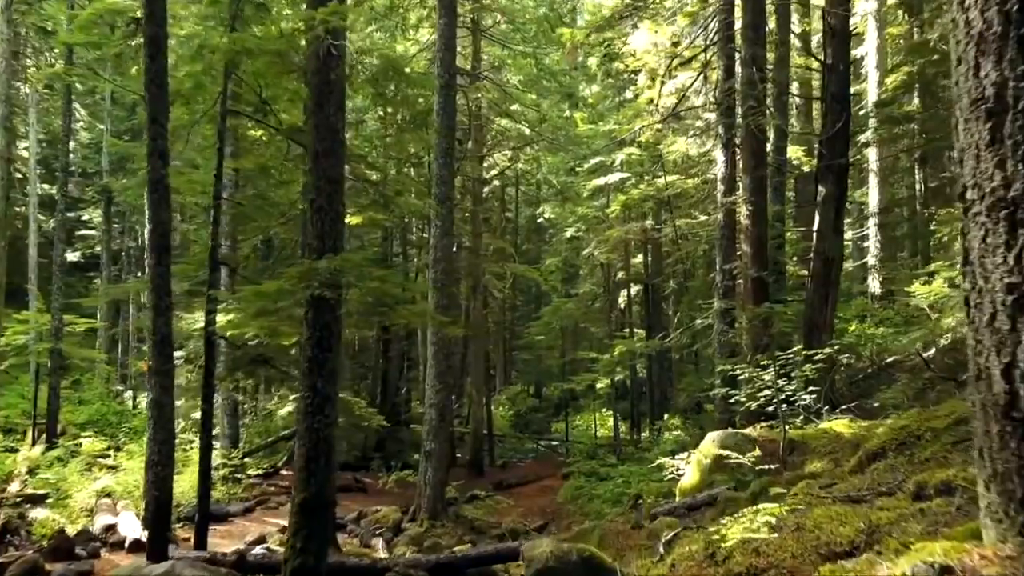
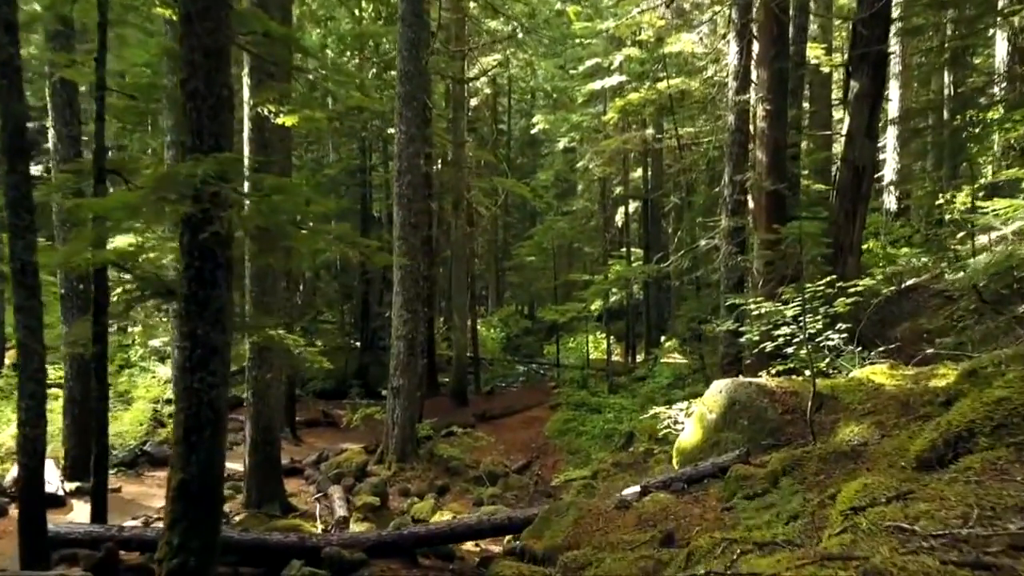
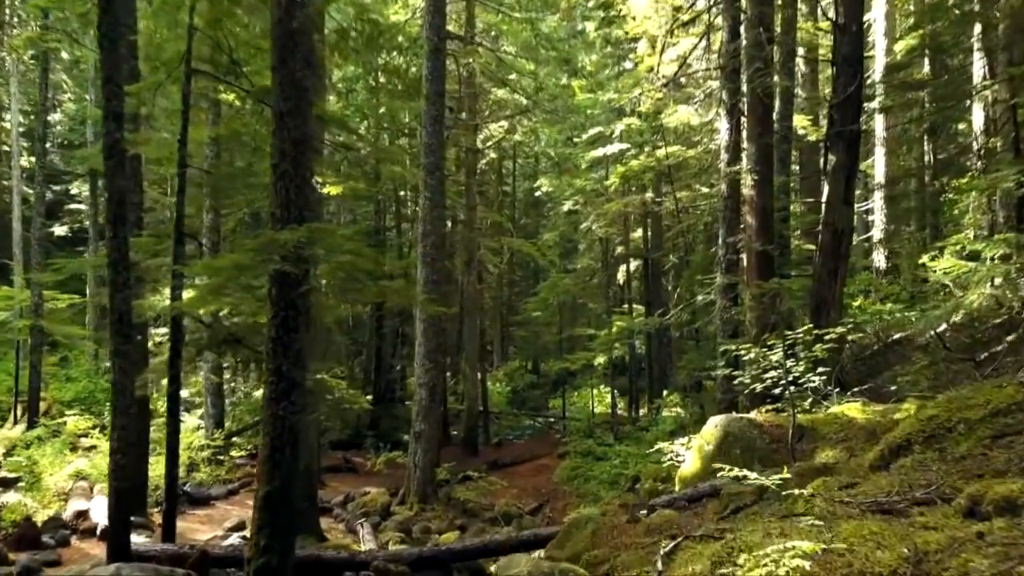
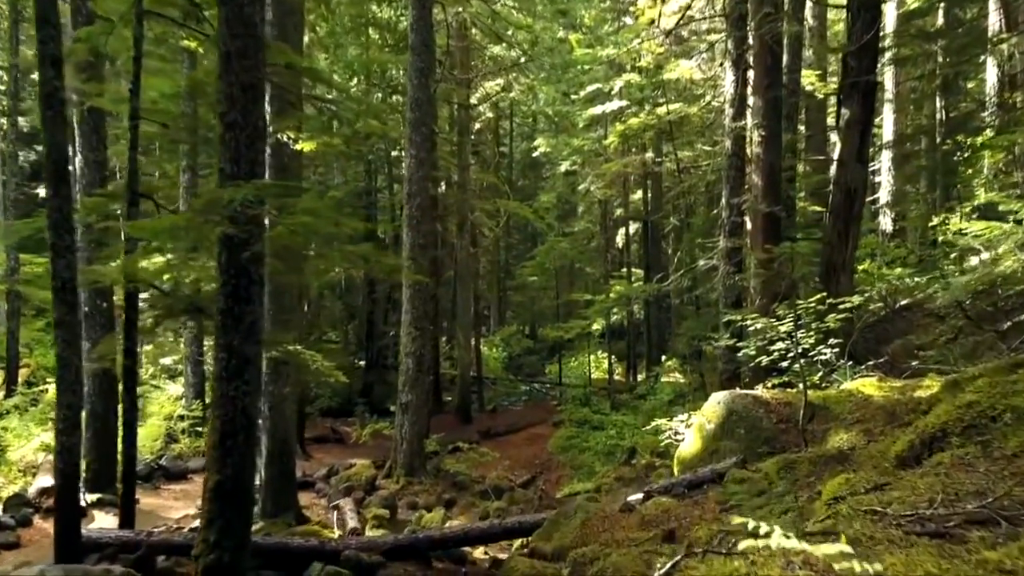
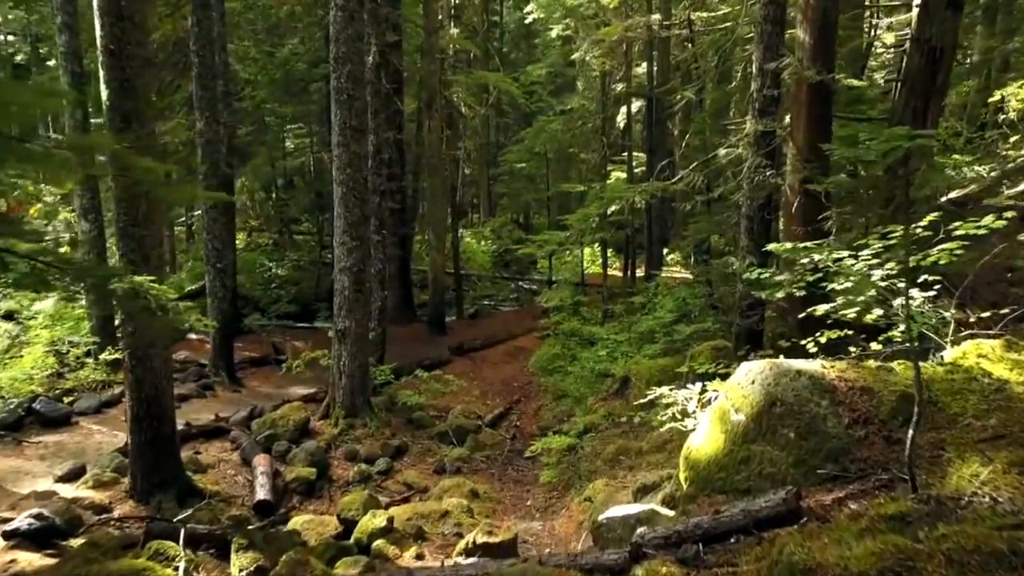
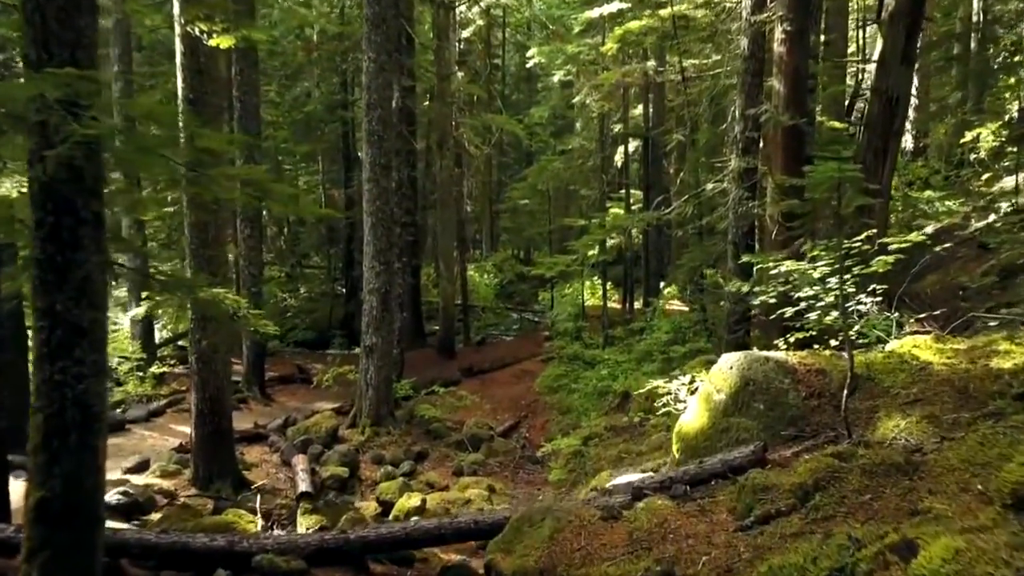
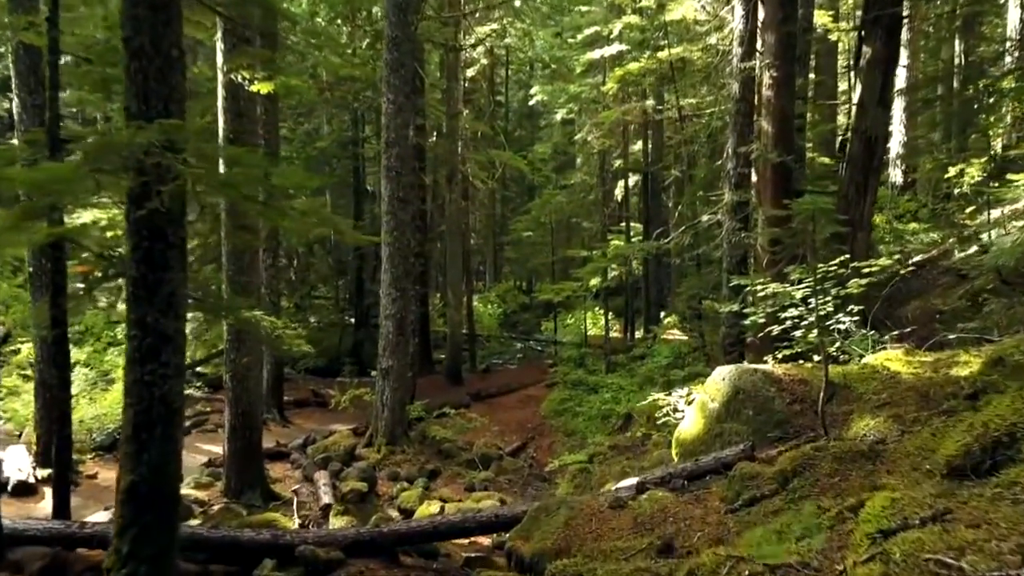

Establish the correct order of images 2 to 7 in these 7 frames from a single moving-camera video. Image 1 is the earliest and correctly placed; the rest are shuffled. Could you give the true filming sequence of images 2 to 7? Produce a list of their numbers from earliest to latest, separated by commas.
3, 4, 2, 7, 6, 5
